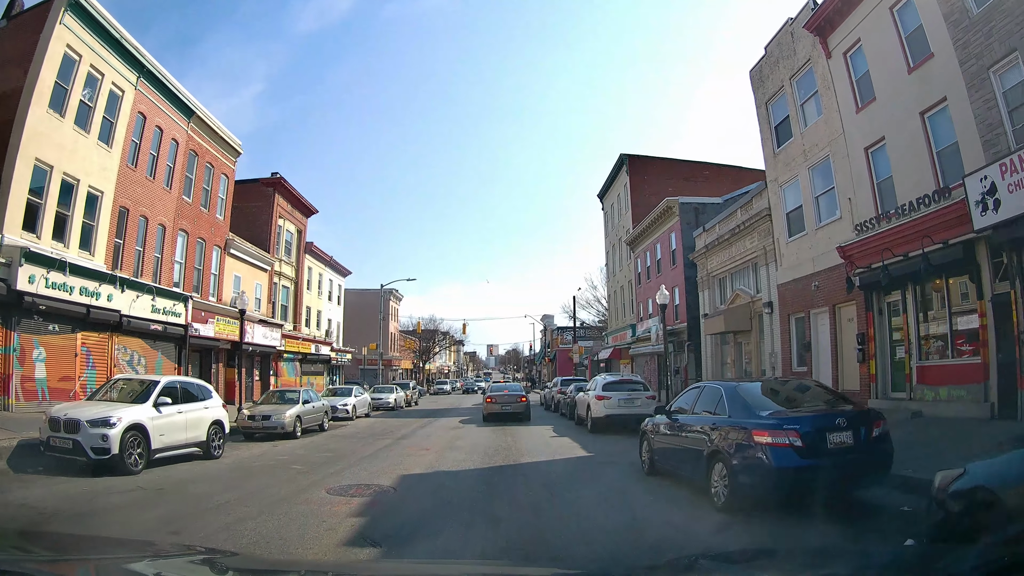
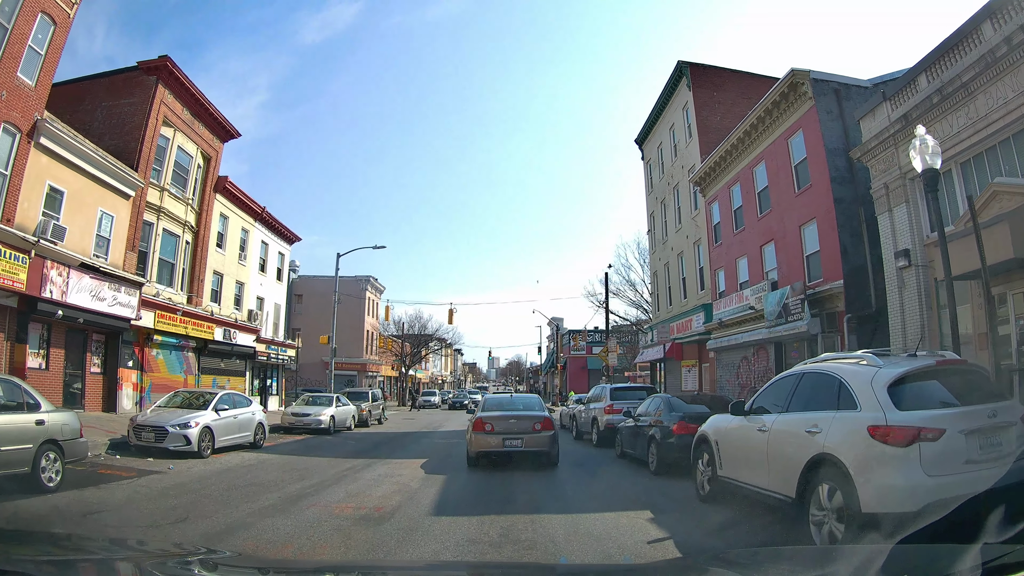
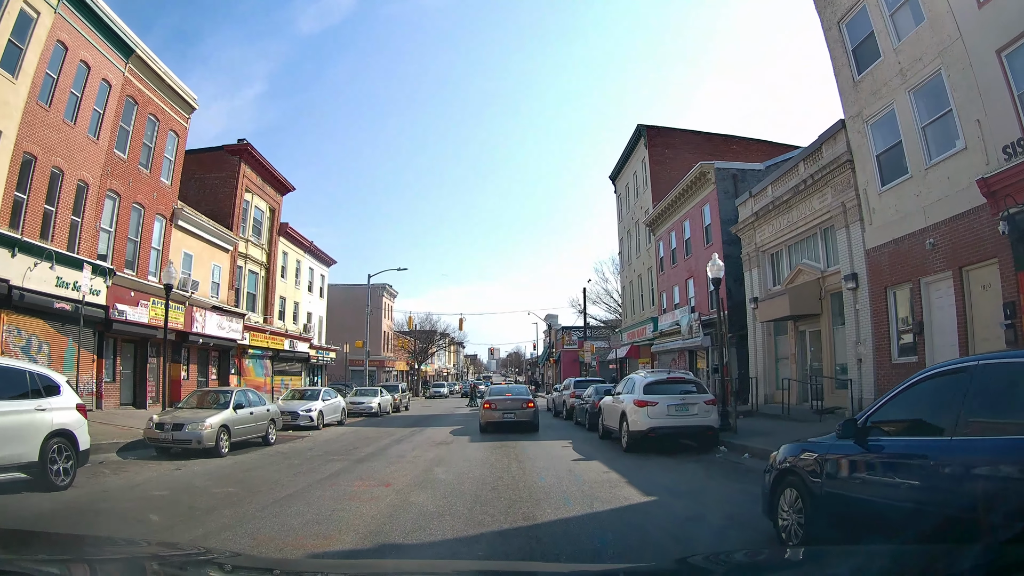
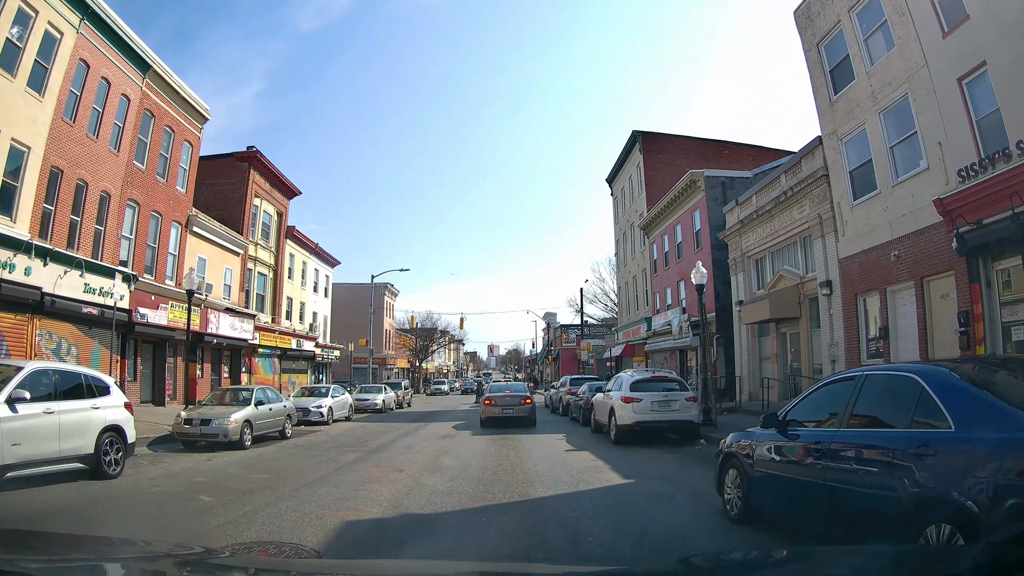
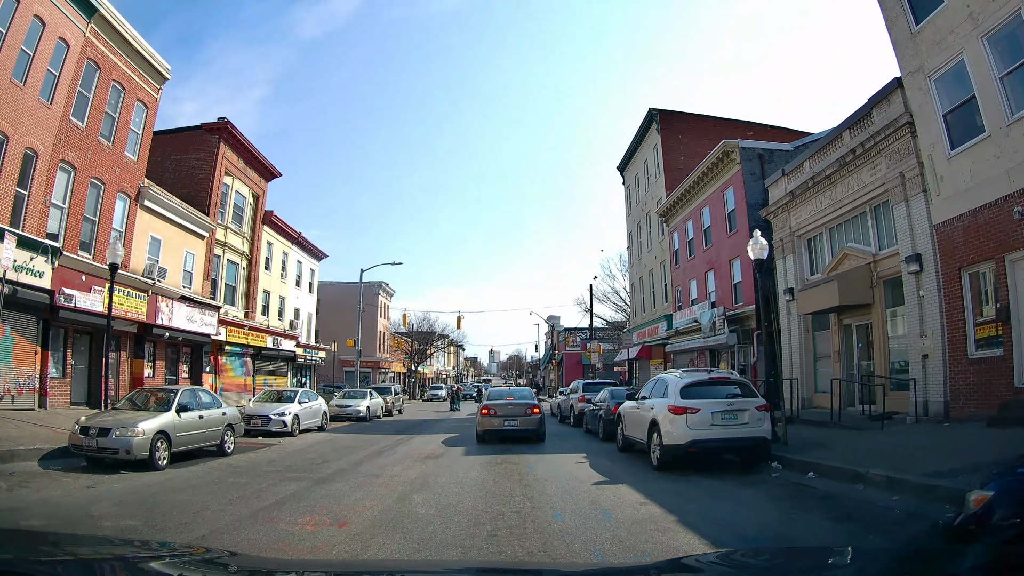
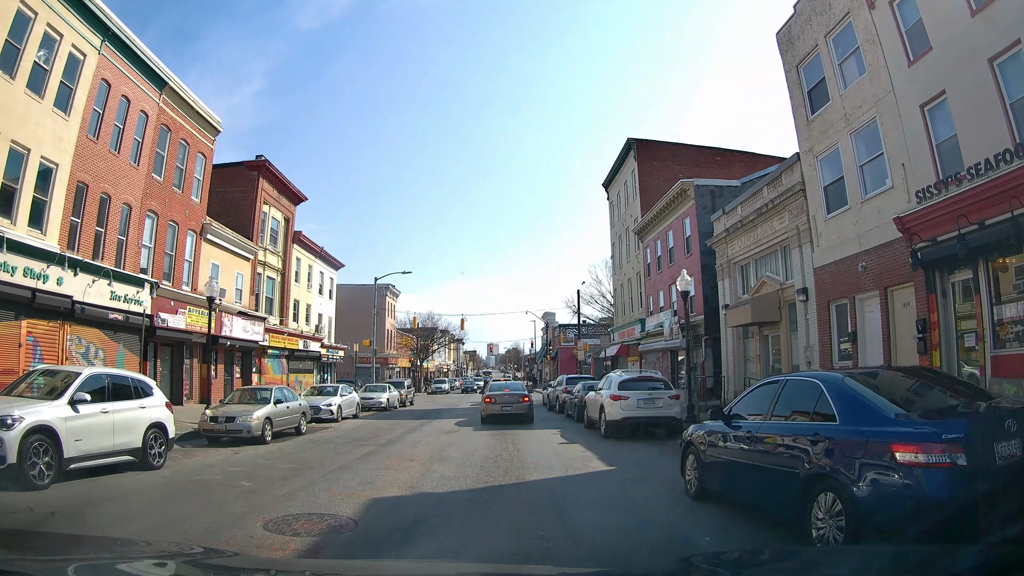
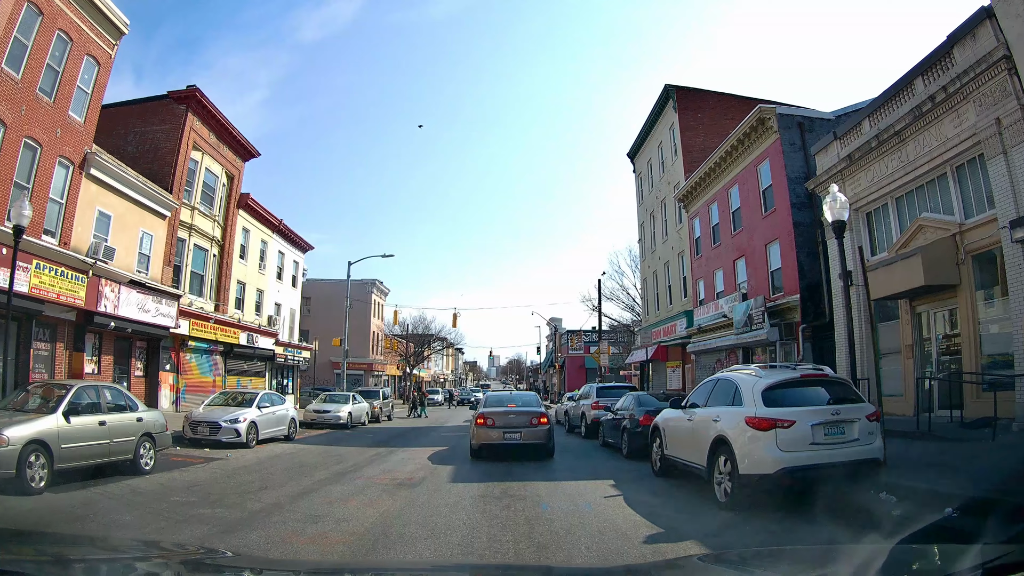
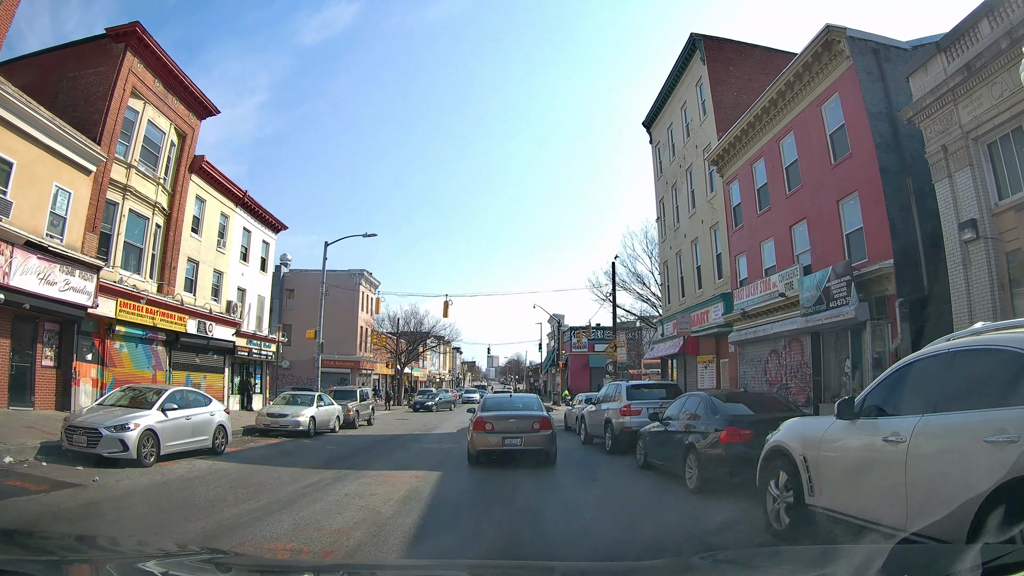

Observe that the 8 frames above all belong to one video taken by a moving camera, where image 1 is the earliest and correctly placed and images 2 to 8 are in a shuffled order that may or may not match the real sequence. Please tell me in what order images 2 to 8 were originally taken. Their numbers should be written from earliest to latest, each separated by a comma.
6, 4, 3, 5, 7, 2, 8
